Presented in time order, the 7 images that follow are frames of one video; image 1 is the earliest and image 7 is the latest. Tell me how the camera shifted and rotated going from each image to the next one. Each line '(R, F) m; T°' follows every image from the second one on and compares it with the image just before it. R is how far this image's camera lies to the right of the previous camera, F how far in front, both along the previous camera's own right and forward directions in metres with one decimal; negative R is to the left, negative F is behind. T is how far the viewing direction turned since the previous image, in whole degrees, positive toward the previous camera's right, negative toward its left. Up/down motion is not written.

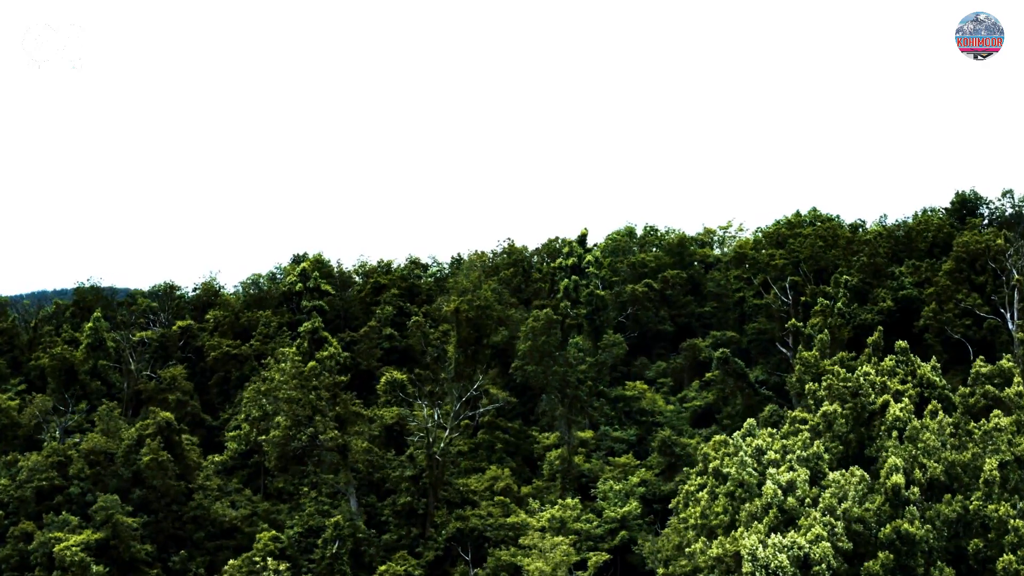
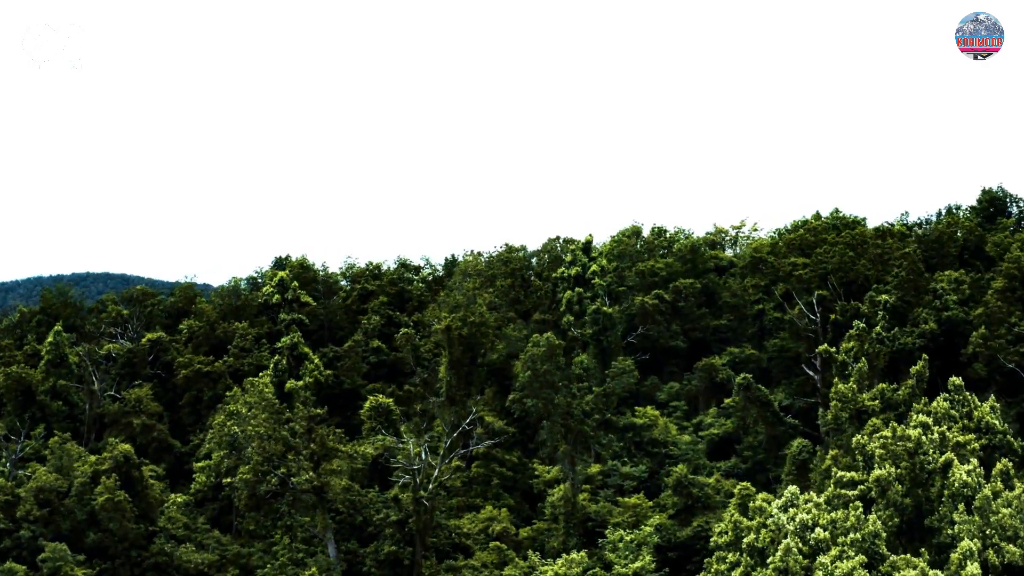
(+0.1, +4.5) m; 0°
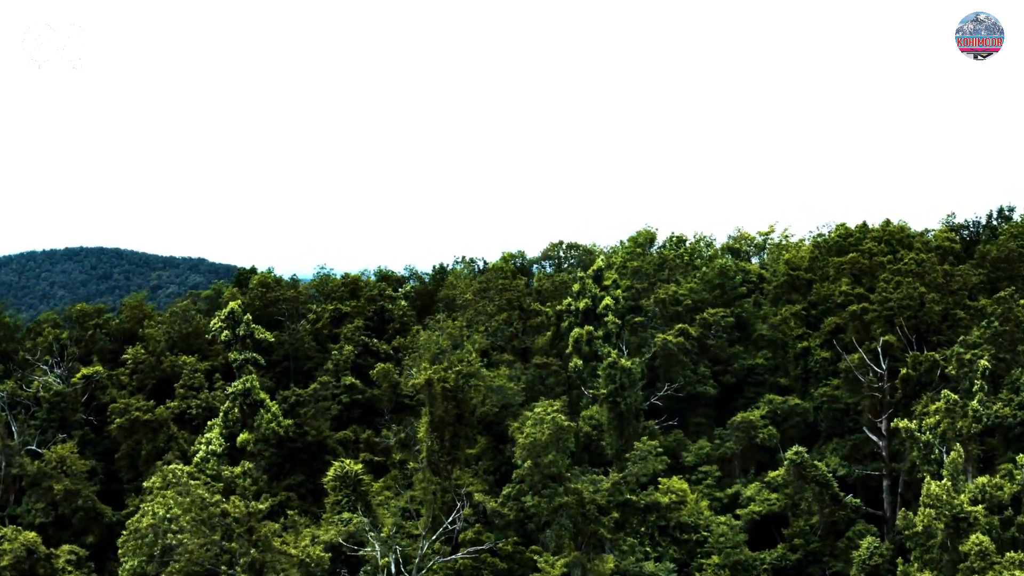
(+0.1, +7.9) m; 0°
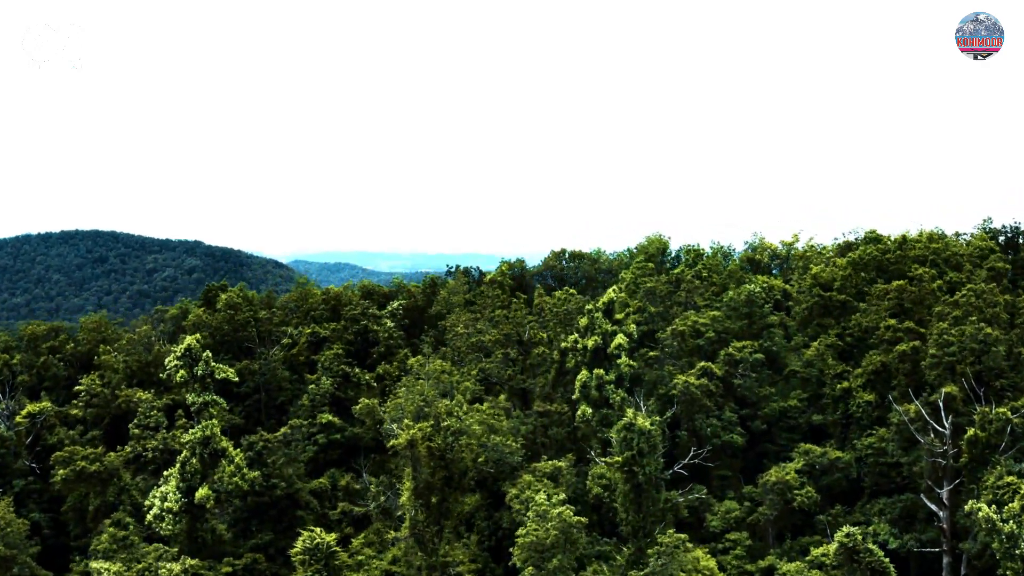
(+0.1, +5.2) m; 0°
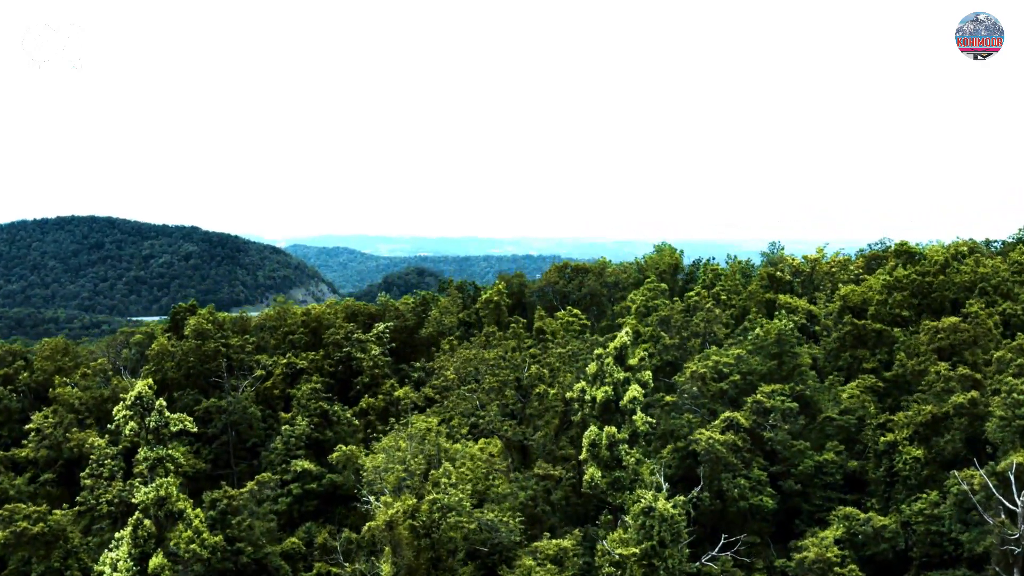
(+0.1, +4.5) m; 0°
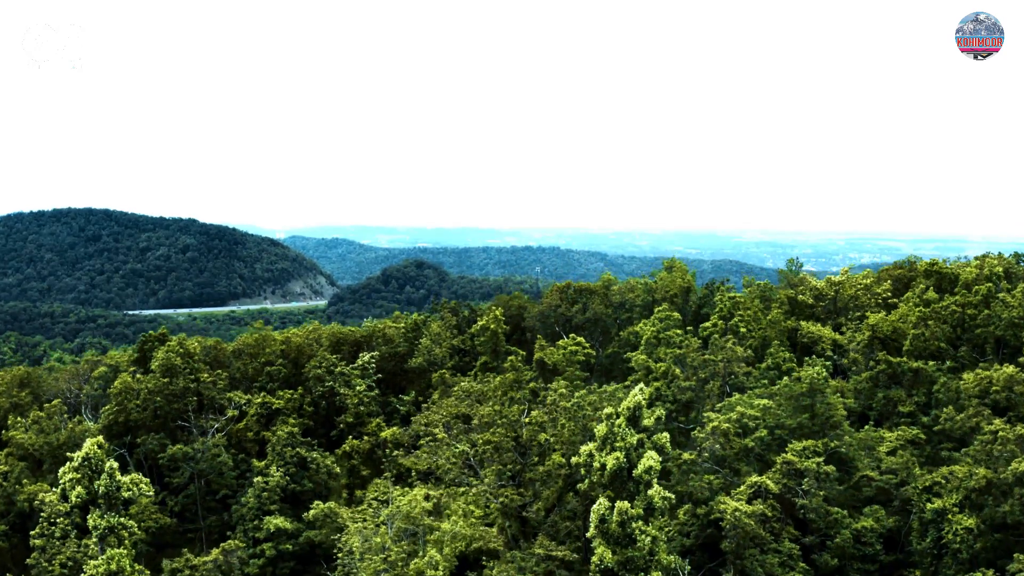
(+0.1, +3.8) m; 0°
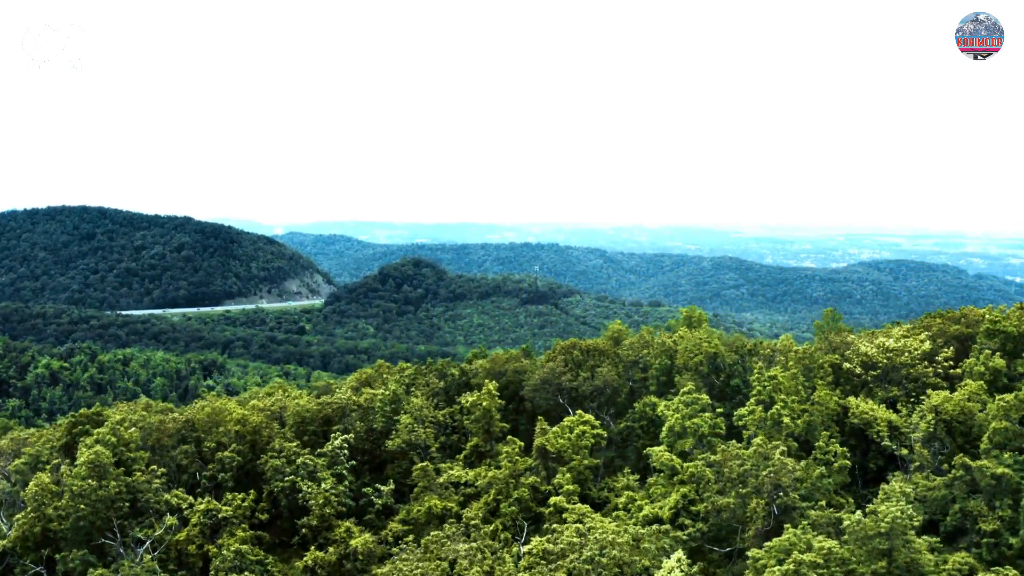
(+0.1, +6.4) m; 0°
